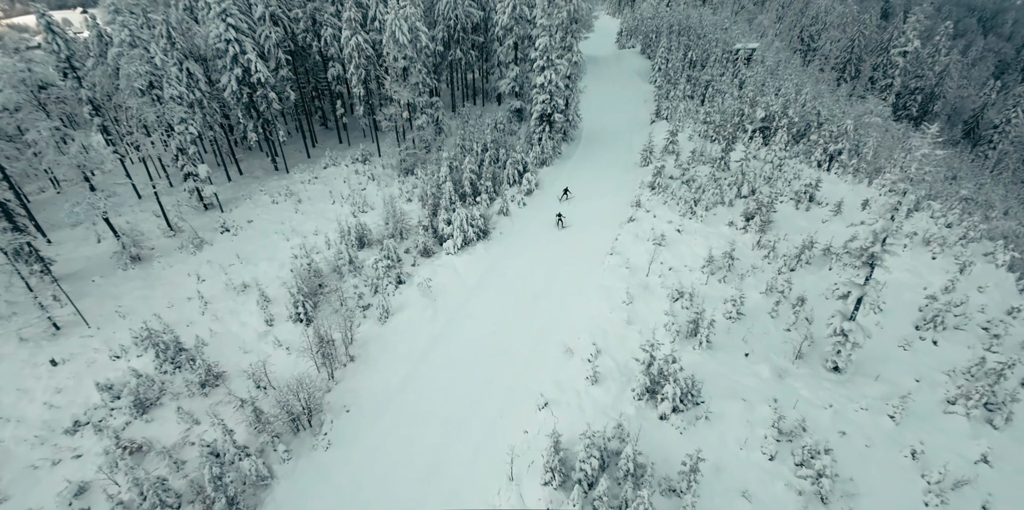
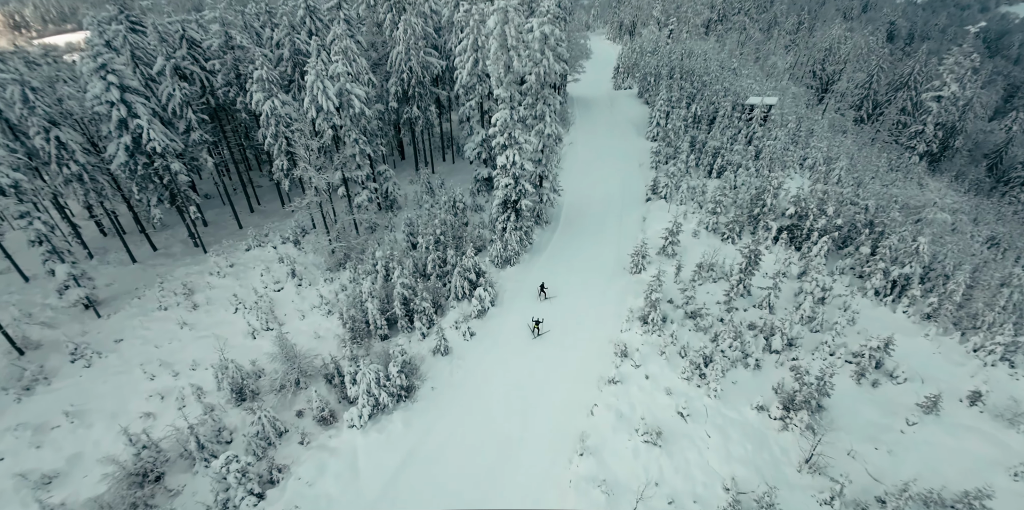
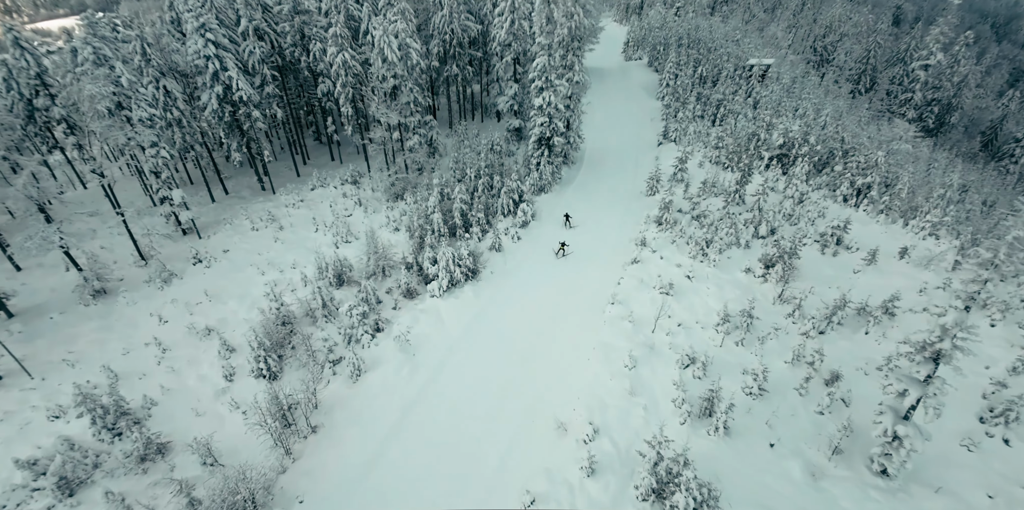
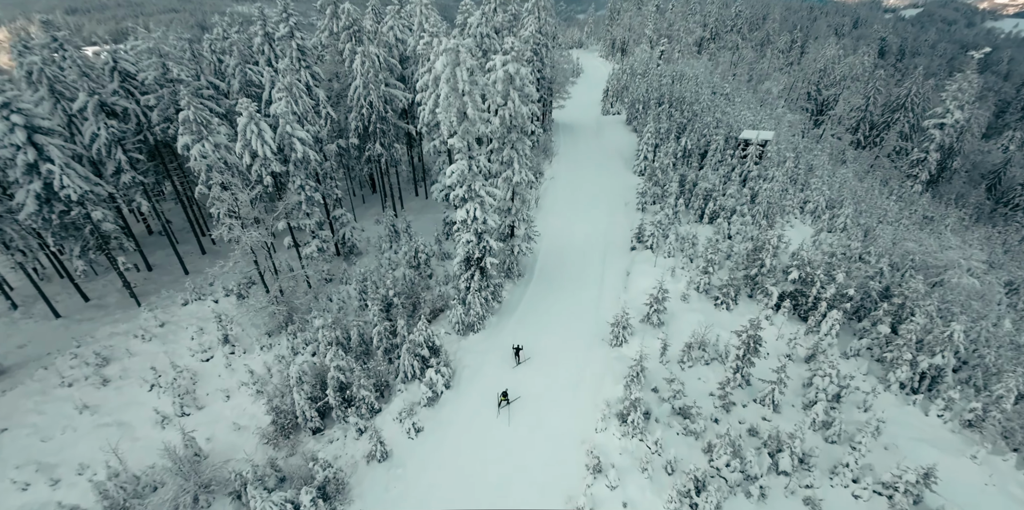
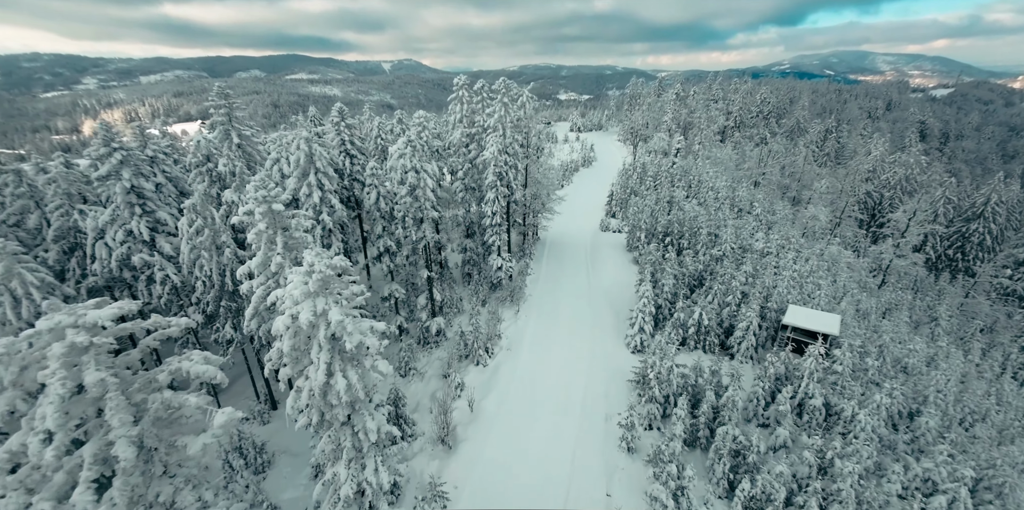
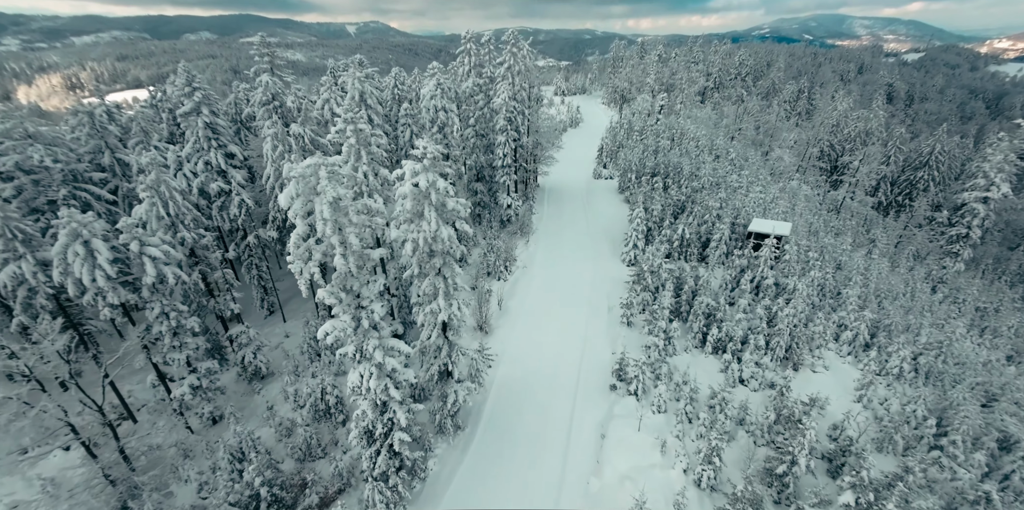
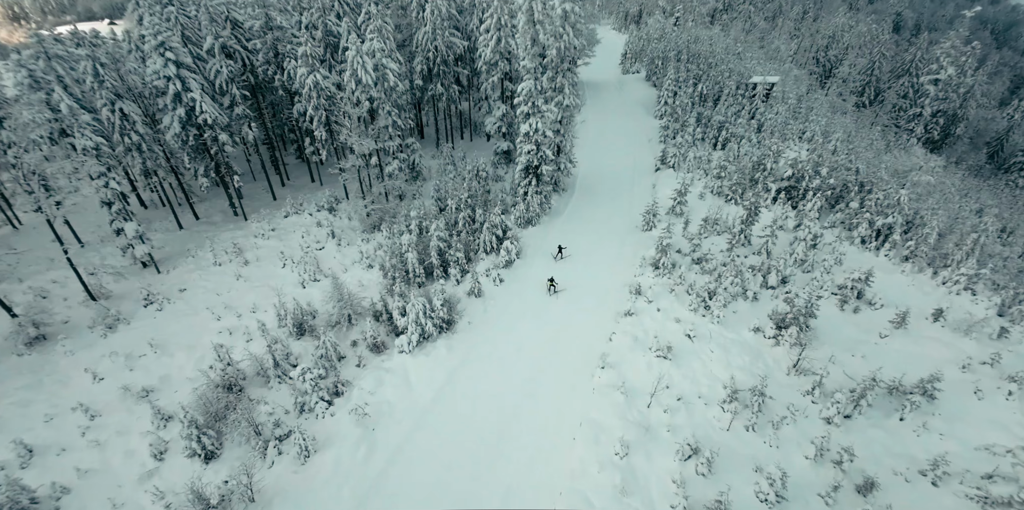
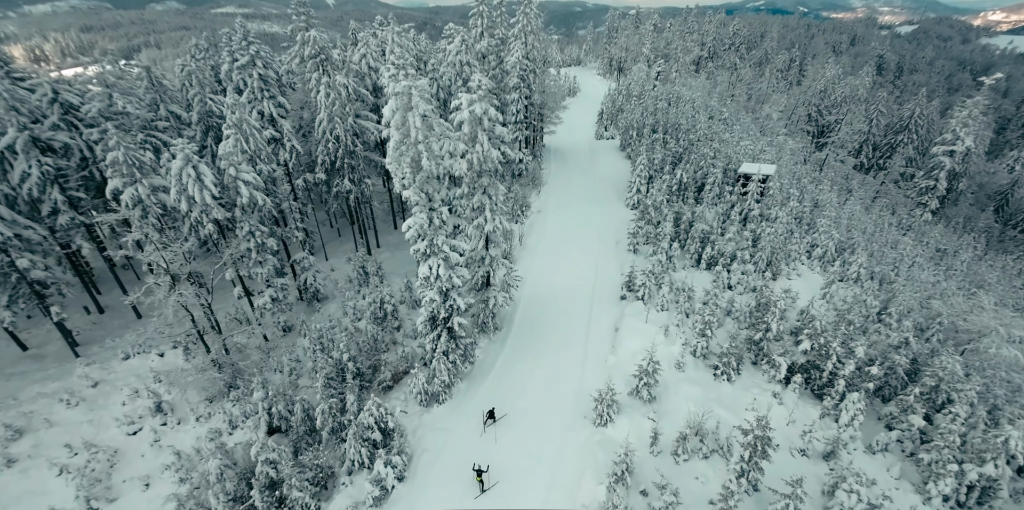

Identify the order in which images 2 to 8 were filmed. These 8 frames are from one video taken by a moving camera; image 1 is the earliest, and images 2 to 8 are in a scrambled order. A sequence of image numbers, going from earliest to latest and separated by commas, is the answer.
3, 7, 2, 4, 8, 6, 5
